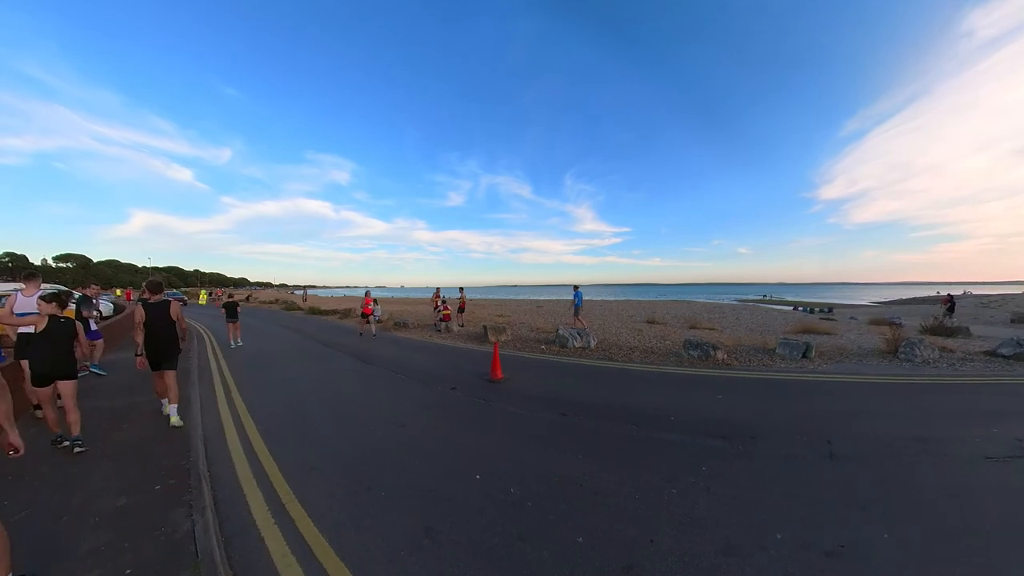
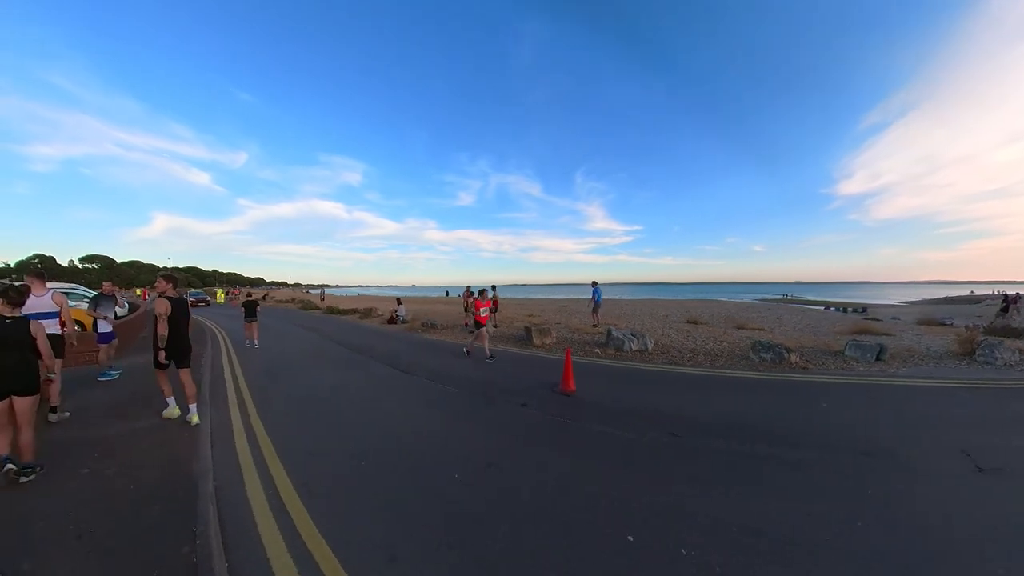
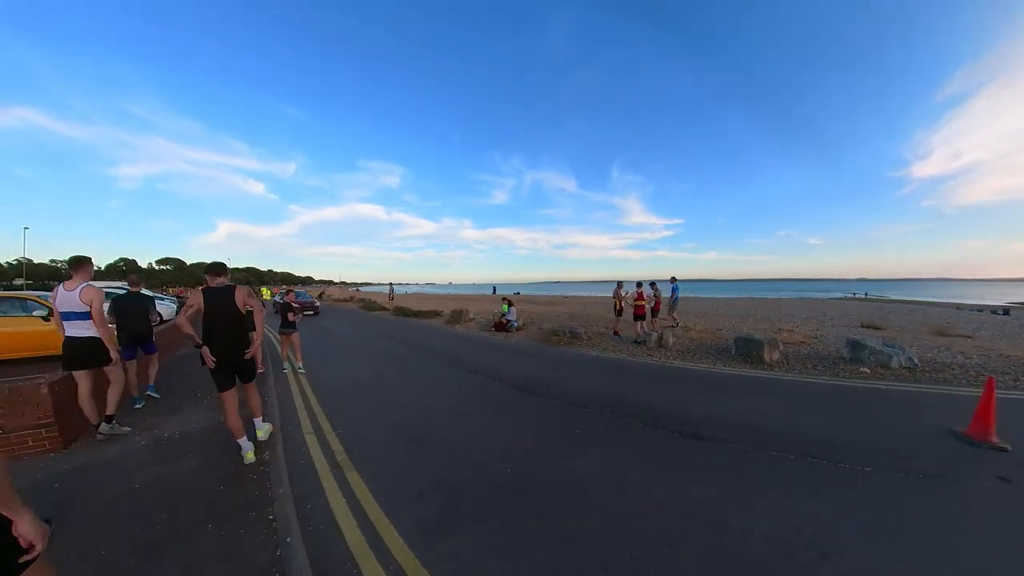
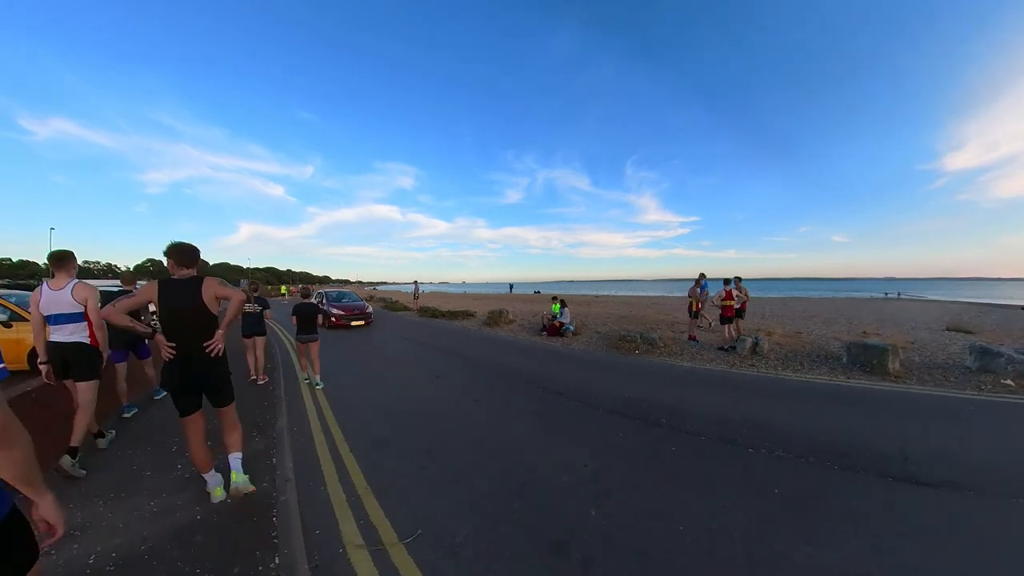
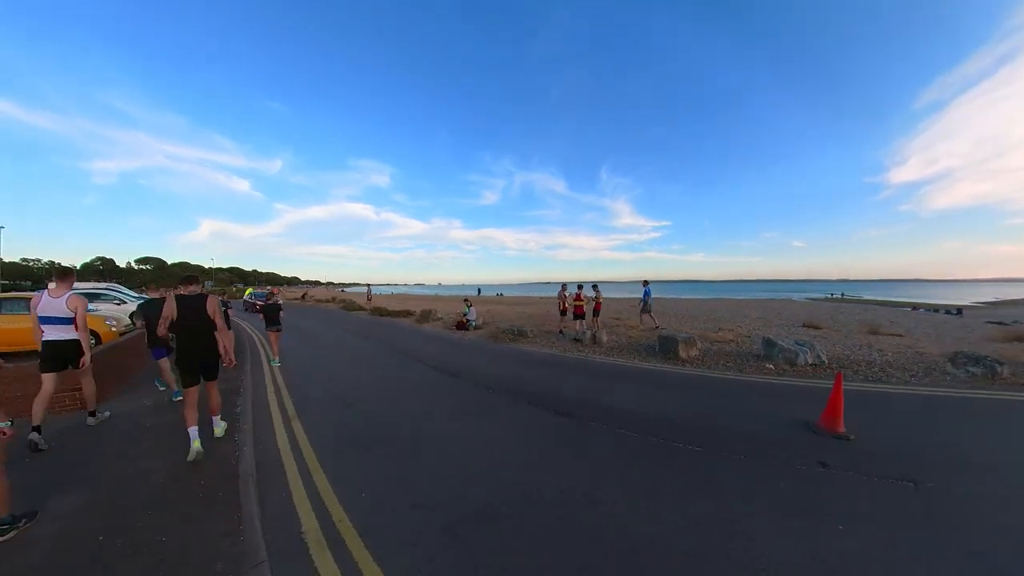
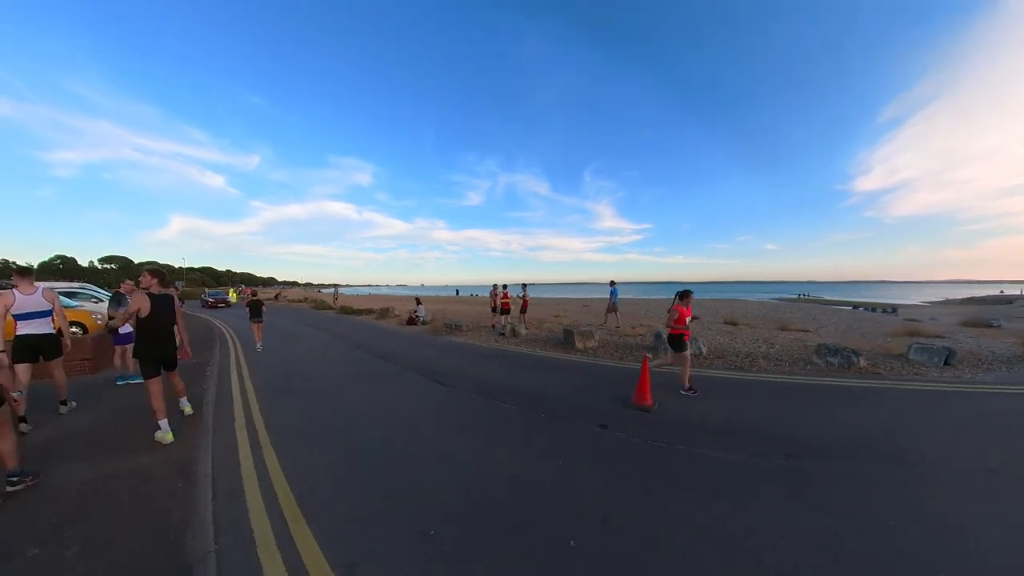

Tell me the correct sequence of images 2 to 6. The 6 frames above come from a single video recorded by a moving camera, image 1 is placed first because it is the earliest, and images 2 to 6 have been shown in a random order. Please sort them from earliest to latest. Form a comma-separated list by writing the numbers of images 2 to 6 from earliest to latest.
2, 6, 5, 3, 4
